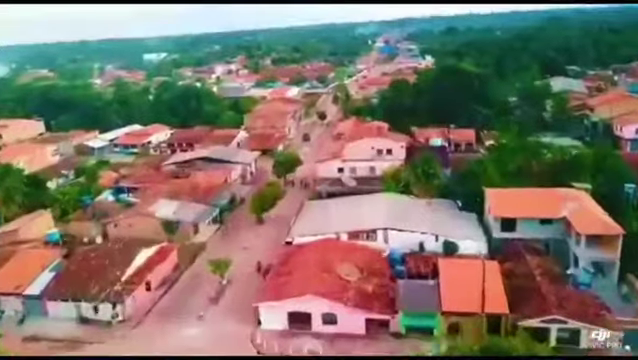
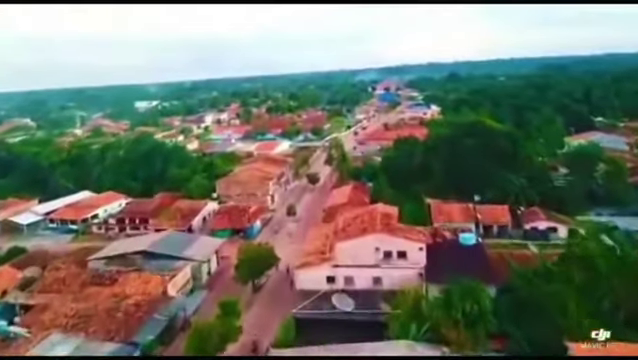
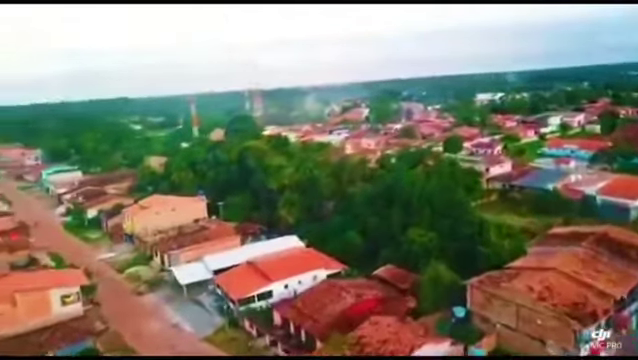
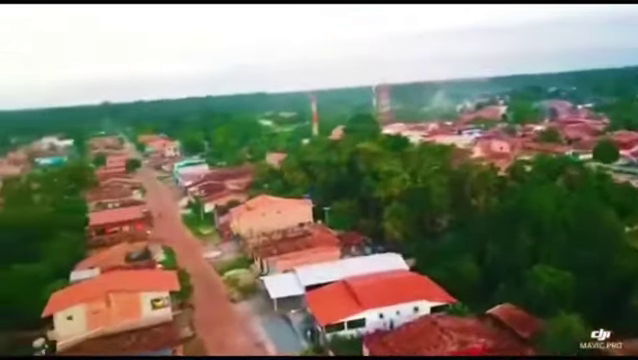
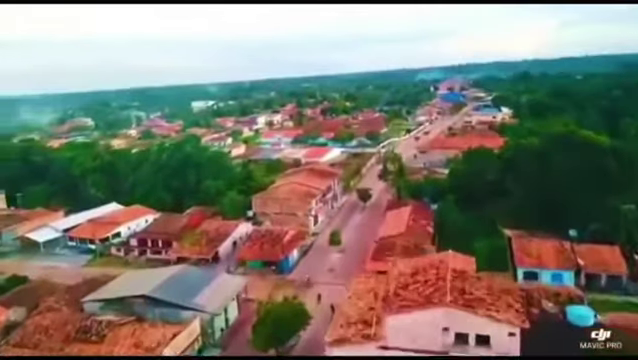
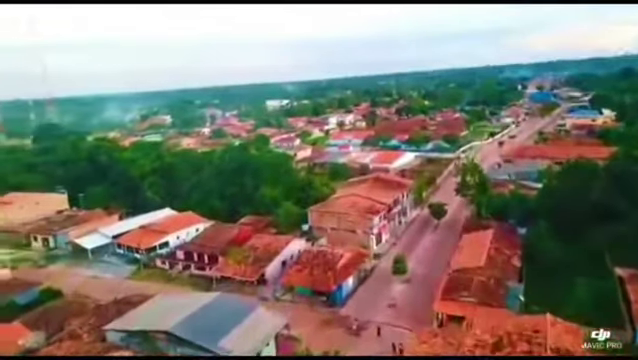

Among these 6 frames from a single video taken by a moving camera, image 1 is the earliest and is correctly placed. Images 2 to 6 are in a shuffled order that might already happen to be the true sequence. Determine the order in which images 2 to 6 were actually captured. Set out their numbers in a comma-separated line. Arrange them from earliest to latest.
2, 5, 6, 3, 4
